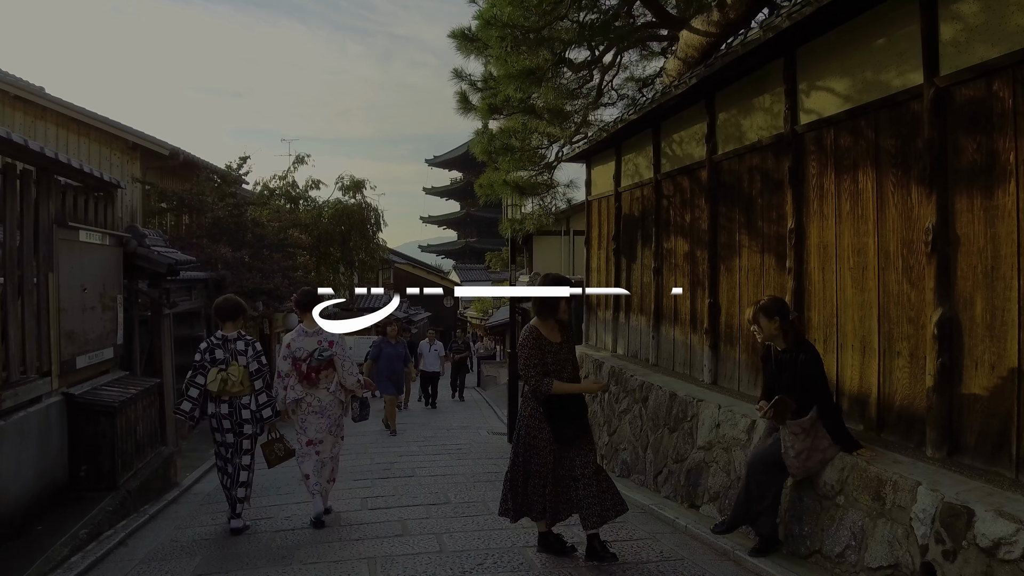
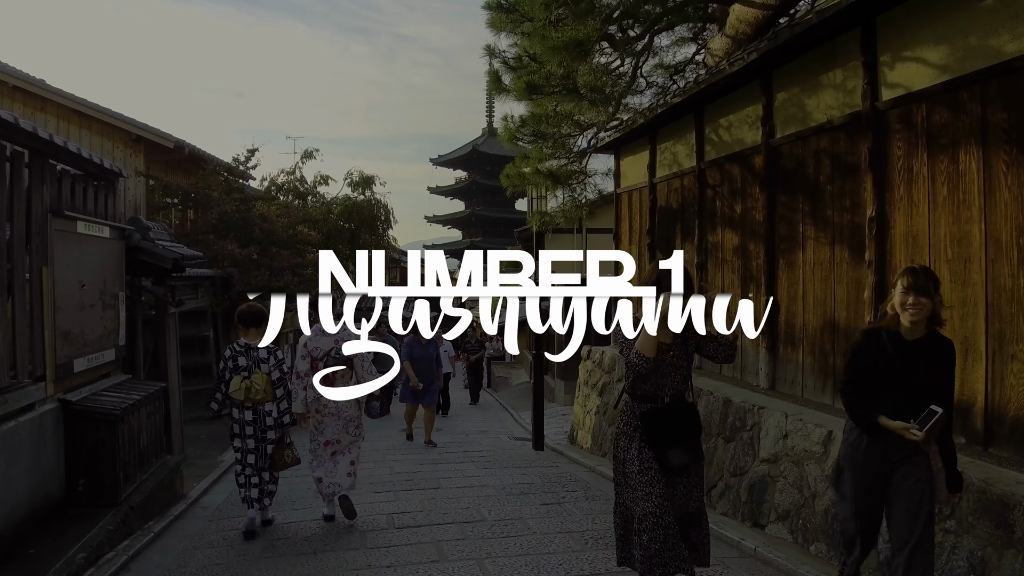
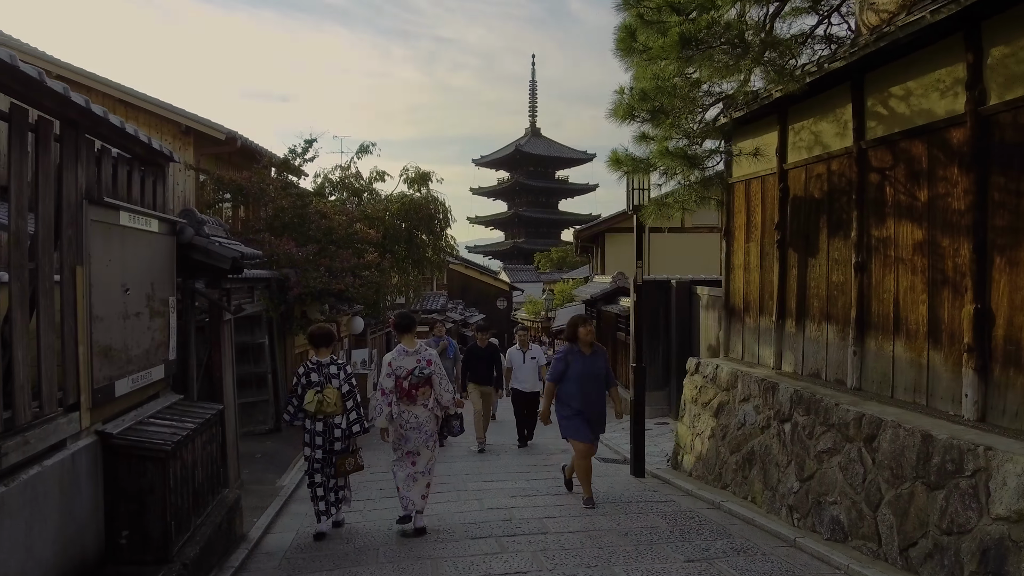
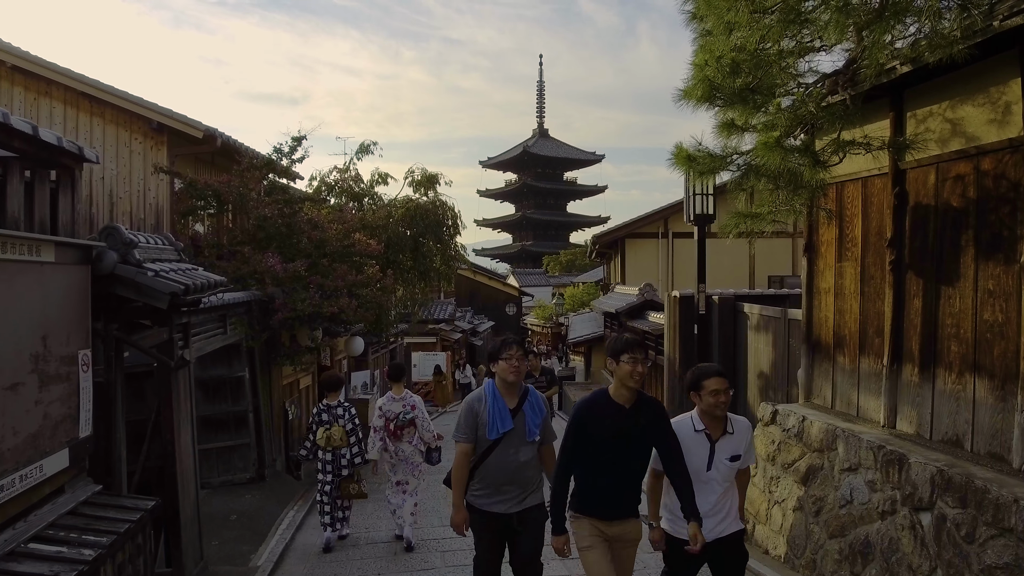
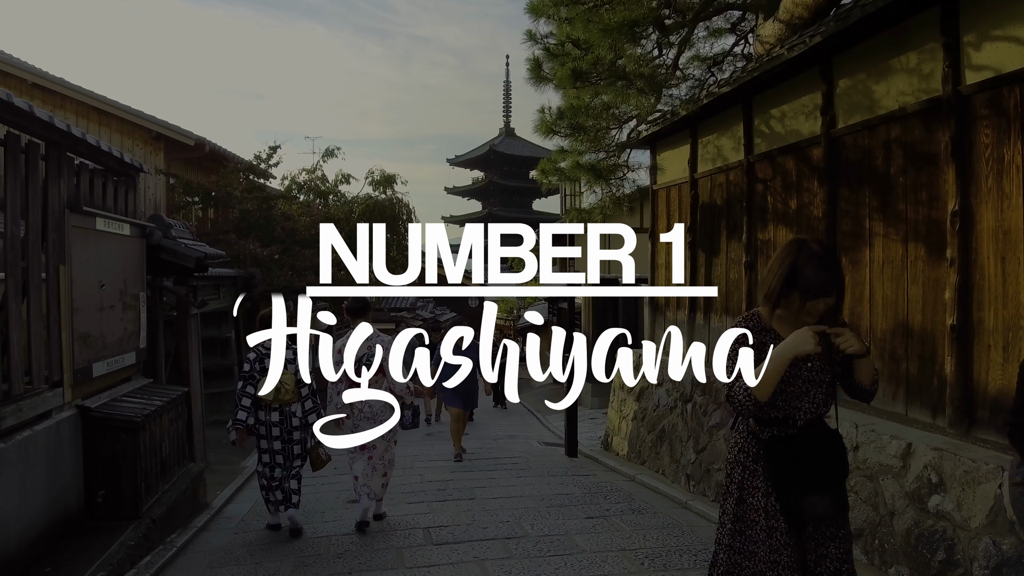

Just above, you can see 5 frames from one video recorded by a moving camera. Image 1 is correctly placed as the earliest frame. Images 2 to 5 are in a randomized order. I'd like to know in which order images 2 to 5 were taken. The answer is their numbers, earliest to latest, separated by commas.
2, 5, 3, 4
